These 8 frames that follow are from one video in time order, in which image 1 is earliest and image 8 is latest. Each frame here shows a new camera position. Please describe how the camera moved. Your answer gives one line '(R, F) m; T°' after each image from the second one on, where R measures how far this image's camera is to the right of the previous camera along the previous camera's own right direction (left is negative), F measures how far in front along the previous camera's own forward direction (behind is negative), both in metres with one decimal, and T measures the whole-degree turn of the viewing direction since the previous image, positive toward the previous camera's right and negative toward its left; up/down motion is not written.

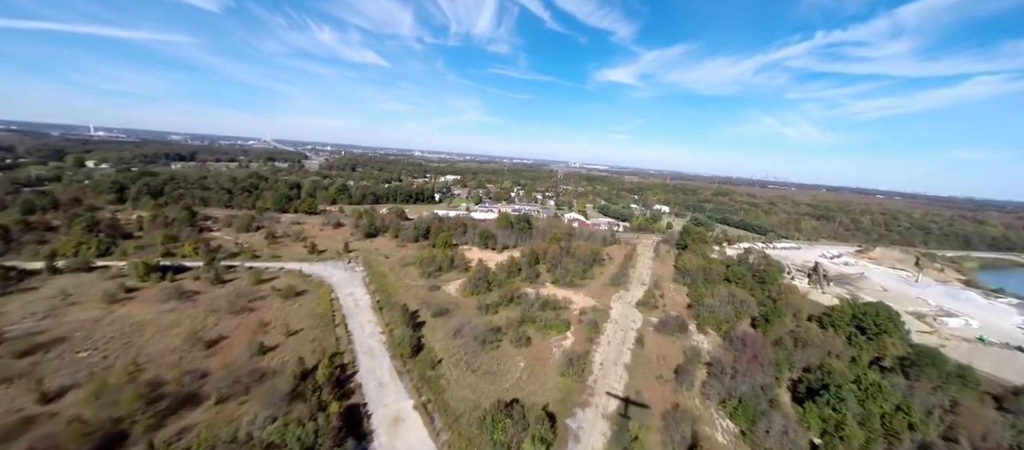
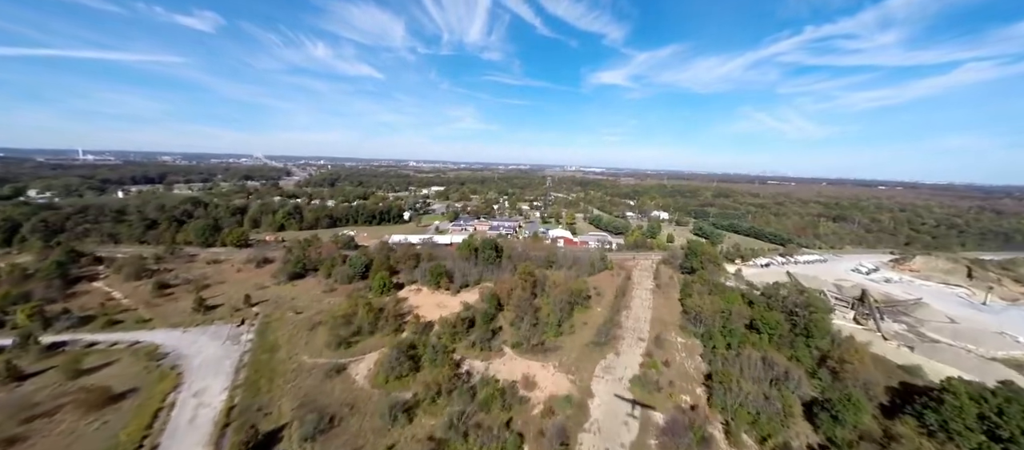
(+2.4, +5.2) m; 0°
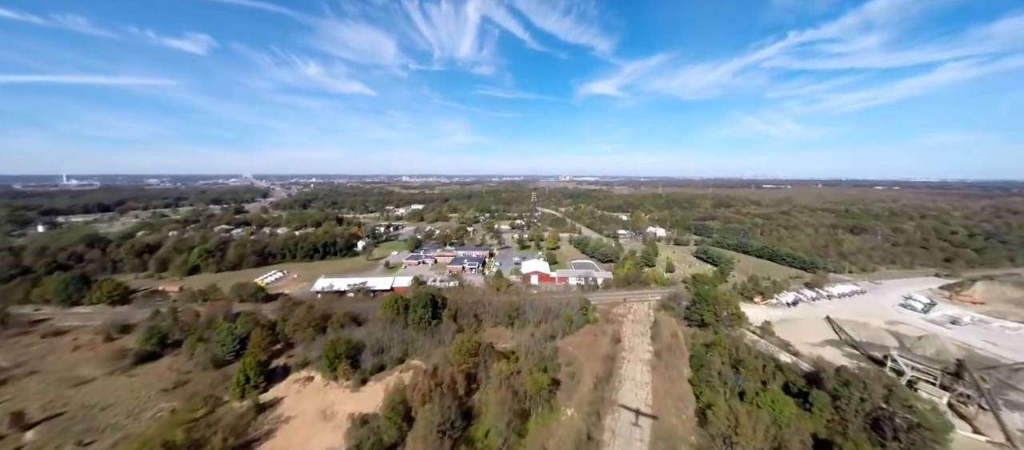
(+2.6, +5.7) m; +1°
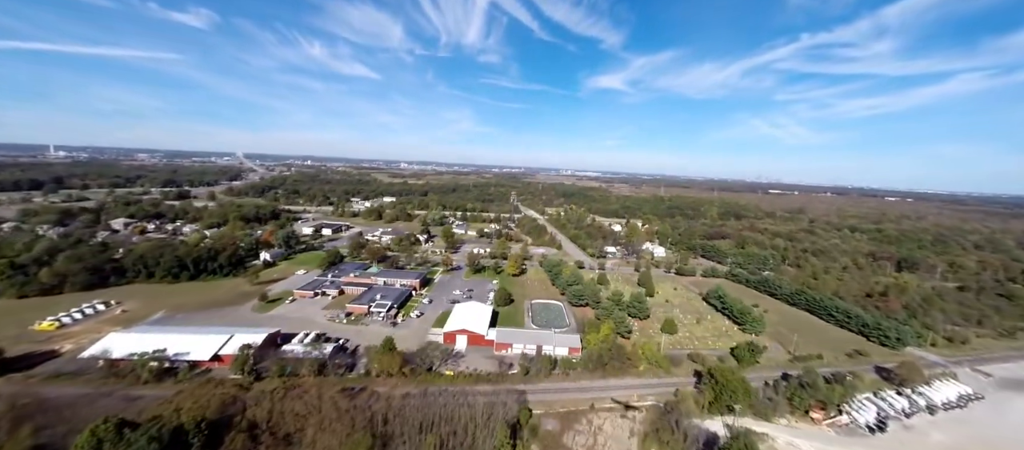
(+3.8, +8.5) m; 0°
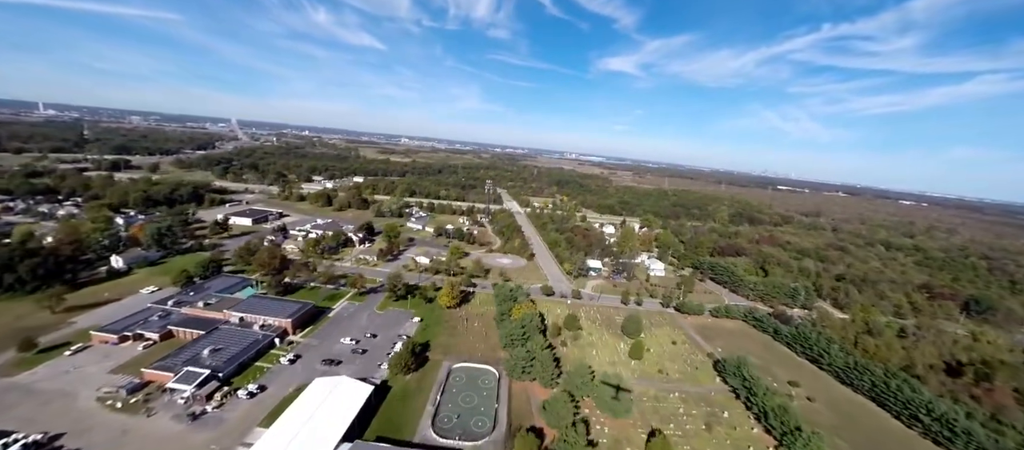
(+3.4, +7.4) m; 0°
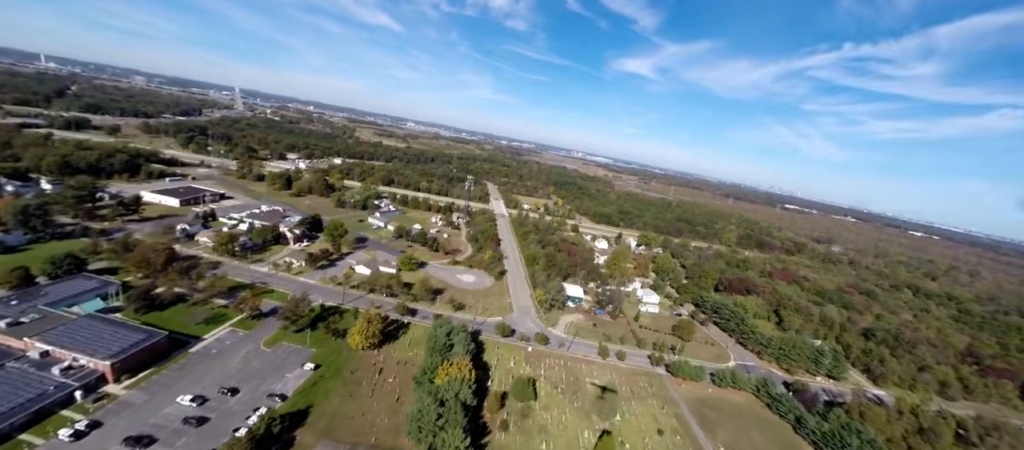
(+2.1, +4.6) m; 0°
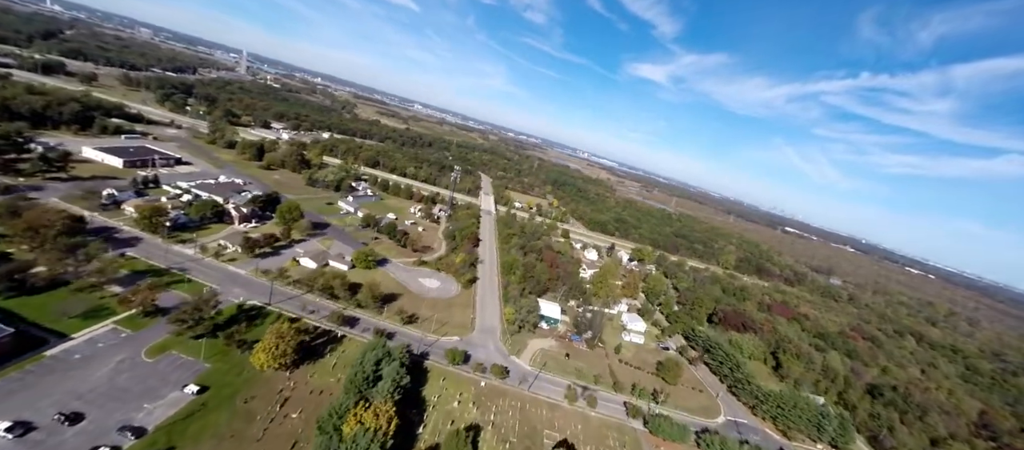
(+1.2, +2.7) m; 0°
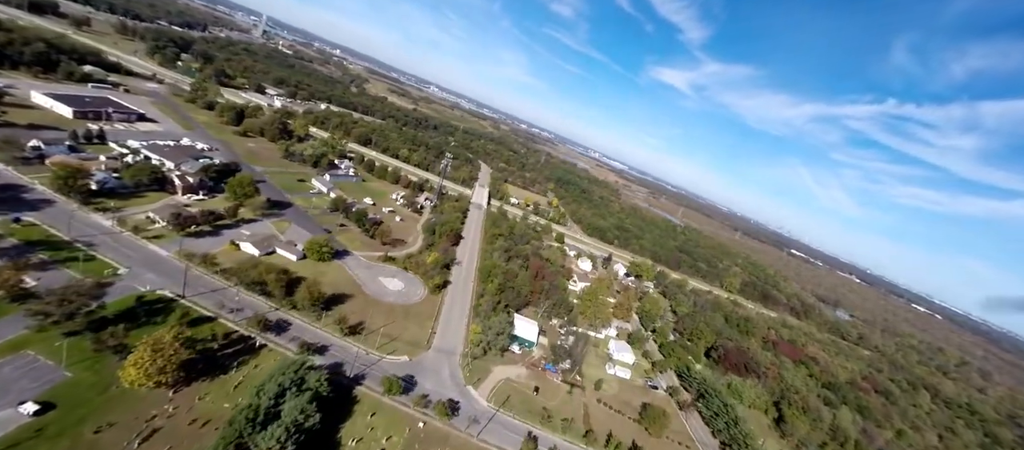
(+1.1, +2.5) m; -1°
